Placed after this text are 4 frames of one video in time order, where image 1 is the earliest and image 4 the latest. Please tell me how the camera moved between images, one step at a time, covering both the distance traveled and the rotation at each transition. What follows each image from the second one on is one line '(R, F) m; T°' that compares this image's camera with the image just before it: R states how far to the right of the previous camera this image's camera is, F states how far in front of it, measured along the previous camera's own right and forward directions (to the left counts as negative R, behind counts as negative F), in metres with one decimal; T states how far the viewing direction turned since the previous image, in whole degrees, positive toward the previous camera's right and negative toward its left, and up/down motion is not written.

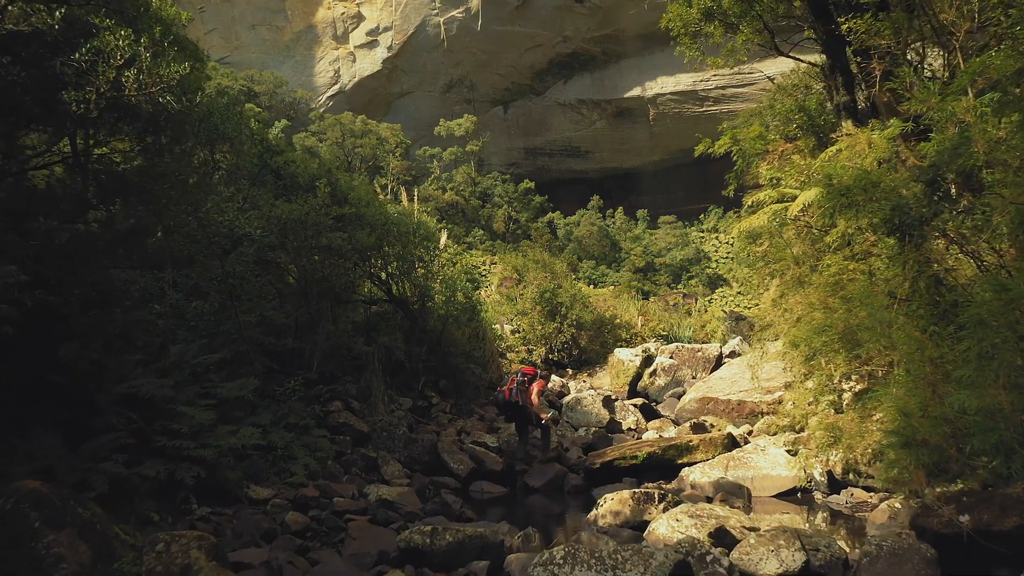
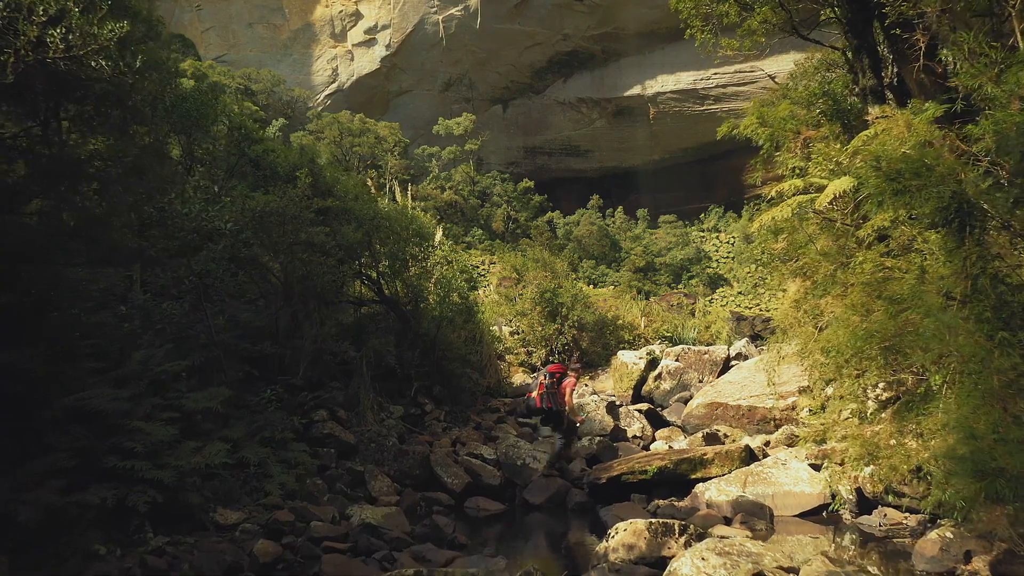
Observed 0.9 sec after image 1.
(0.0, +0.6) m; 0°
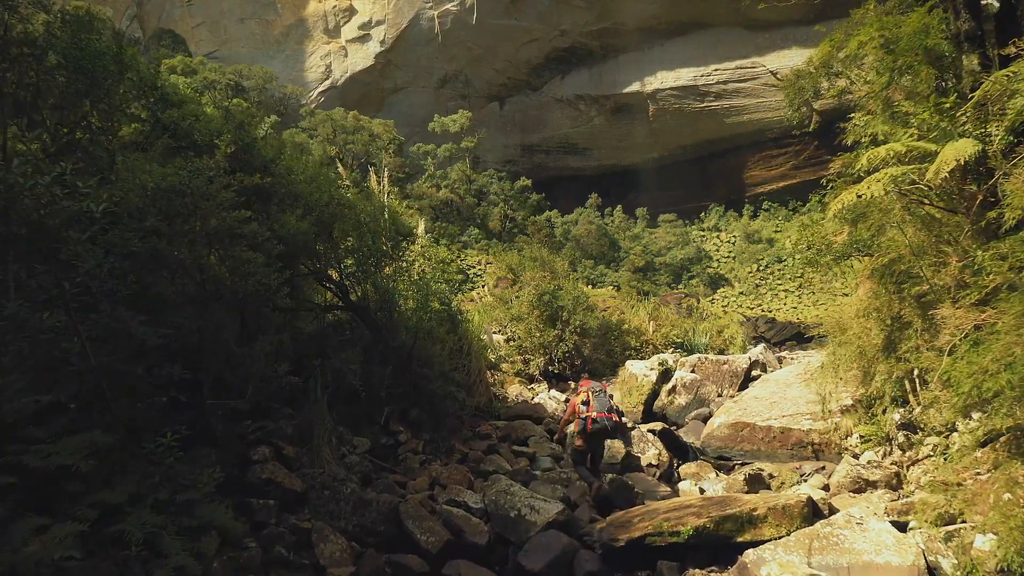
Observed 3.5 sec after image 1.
(+0.1, +1.6) m; 0°
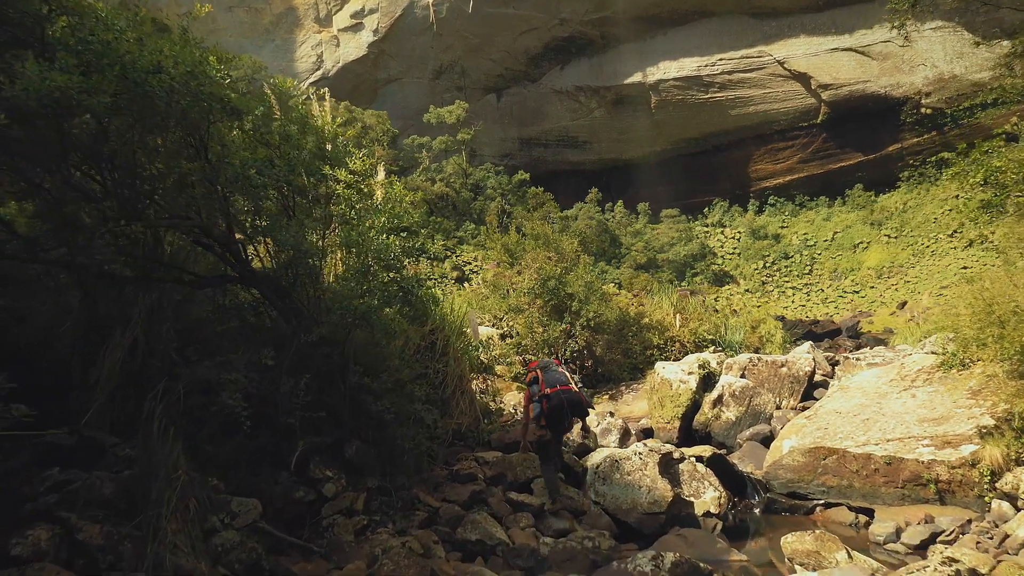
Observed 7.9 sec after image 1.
(0.0, +2.8) m; 0°
